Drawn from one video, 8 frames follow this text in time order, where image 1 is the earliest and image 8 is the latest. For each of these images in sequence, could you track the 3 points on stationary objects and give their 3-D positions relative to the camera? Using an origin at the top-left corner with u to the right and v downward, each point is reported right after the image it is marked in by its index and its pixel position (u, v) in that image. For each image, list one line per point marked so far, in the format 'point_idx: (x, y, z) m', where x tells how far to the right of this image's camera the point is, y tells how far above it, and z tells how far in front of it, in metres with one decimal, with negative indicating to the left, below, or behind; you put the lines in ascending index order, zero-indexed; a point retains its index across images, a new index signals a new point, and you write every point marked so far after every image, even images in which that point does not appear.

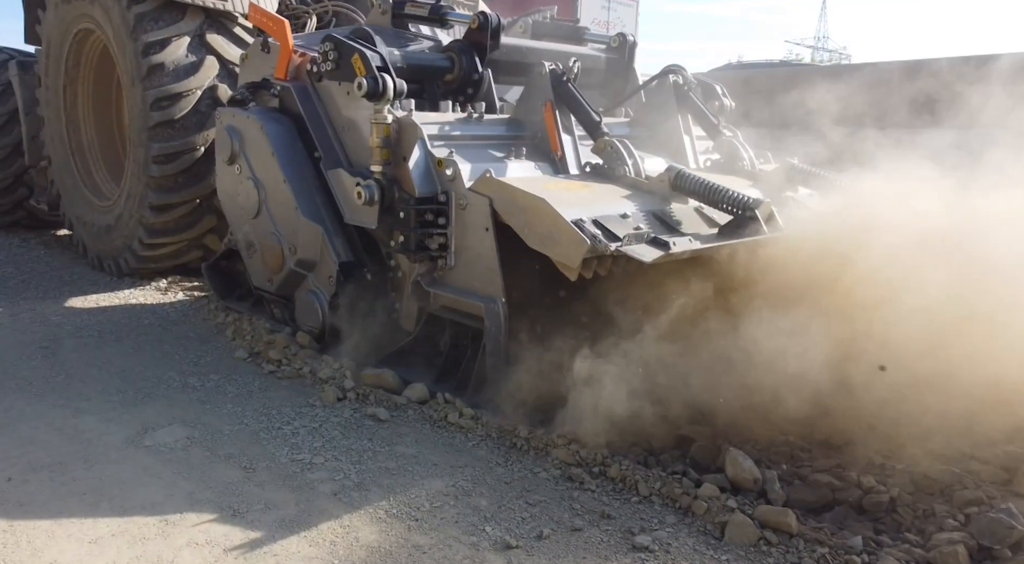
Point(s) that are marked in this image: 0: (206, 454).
0: (-0.7, -0.4, +2.0) m
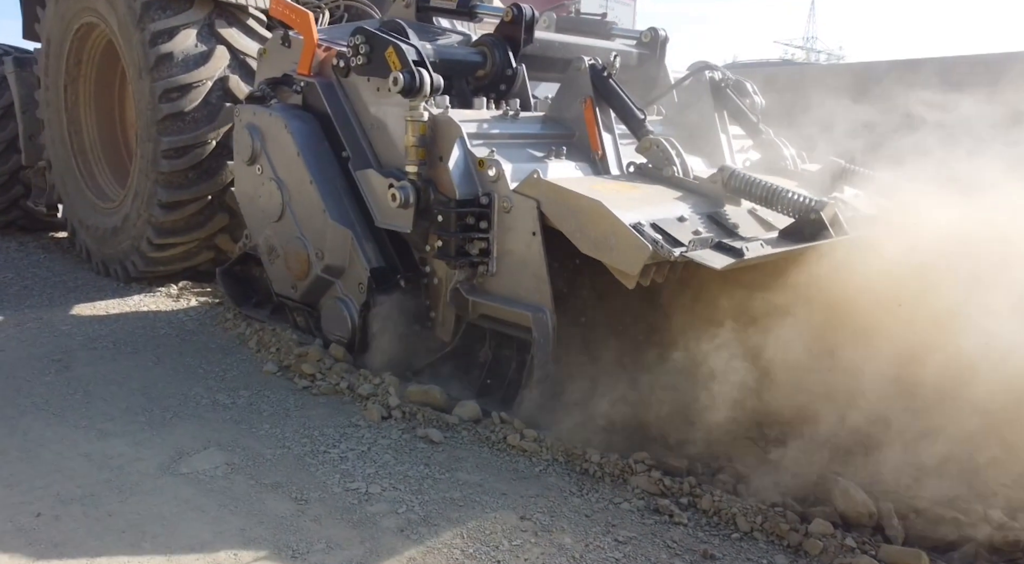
0: (-0.6, -0.4, +1.8) m
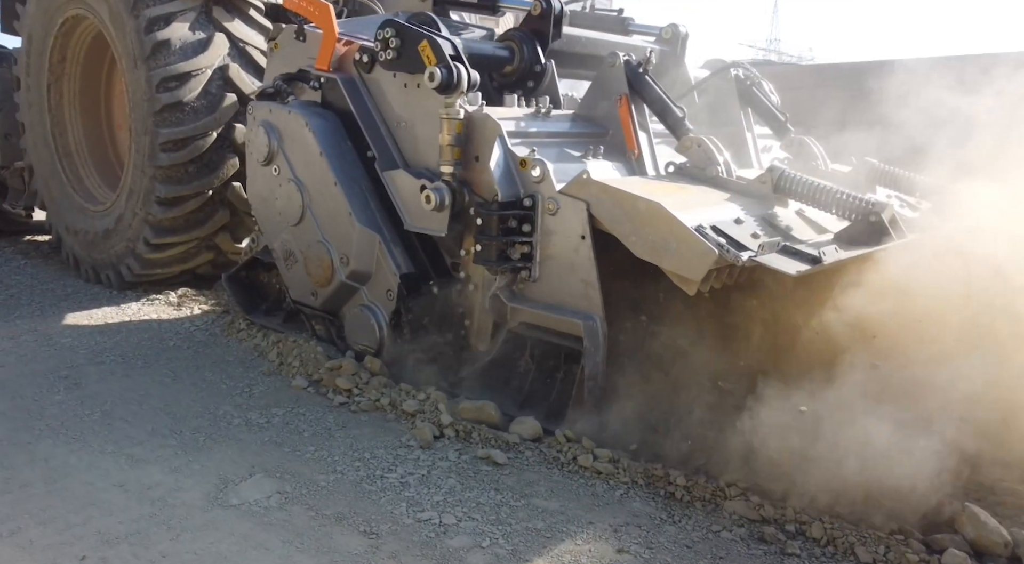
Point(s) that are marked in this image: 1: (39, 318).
0: (-0.4, -0.5, +1.7) m
1: (-2.0, -0.2, +3.5) m
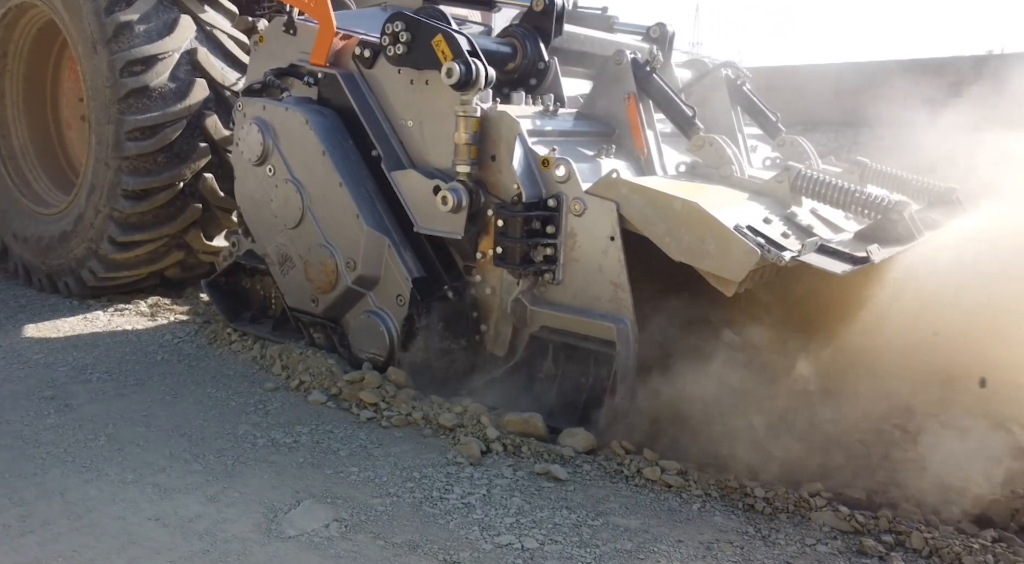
0: (-0.2, -0.5, +1.5) m
1: (-2.0, -0.2, +3.3) m
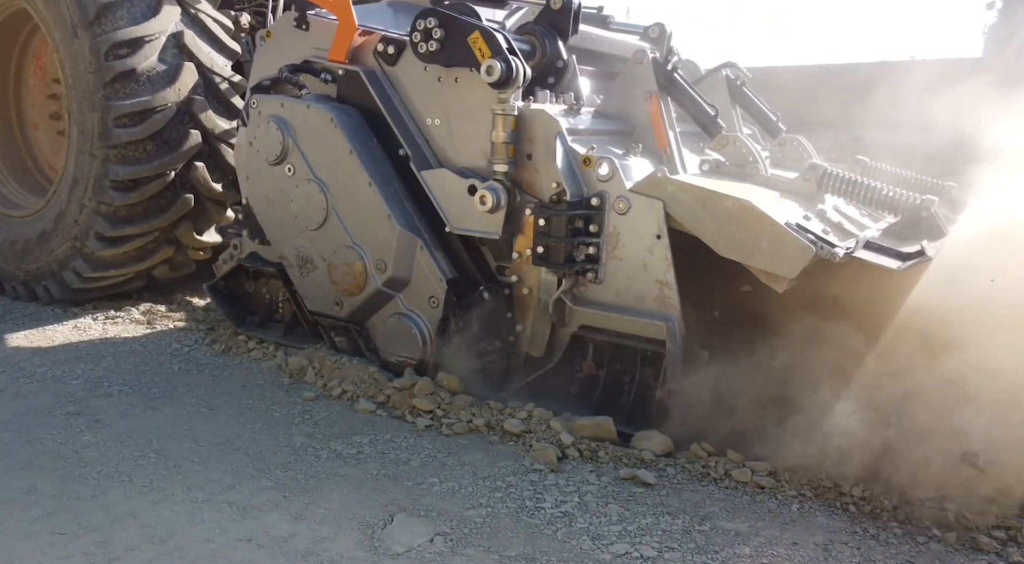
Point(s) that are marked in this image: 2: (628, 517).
0: (0.0, -0.5, +1.5) m
1: (-1.9, -0.2, +3.1) m
2: (+0.2, -0.5, +1.6) m
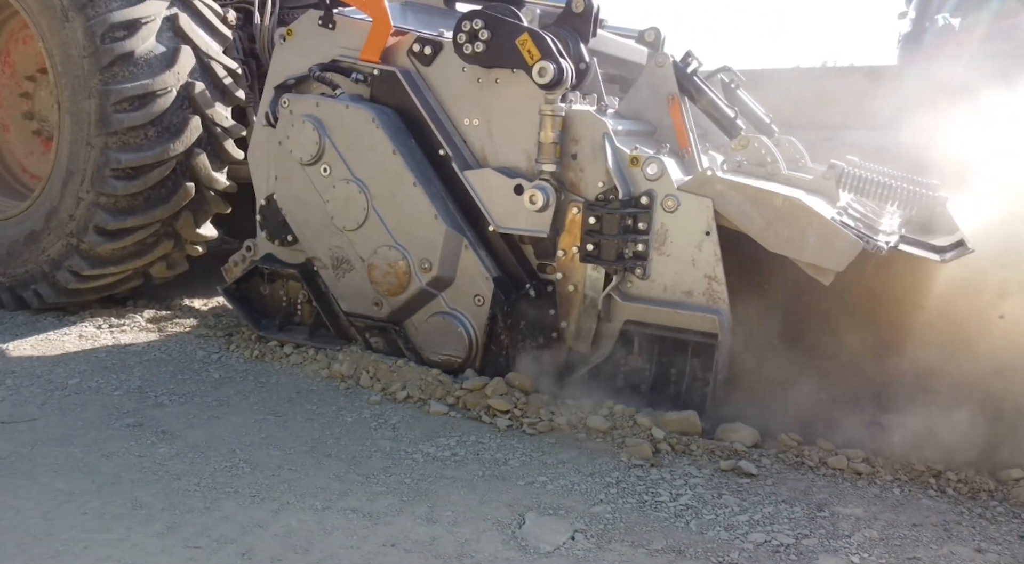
0: (+0.2, -0.5, +1.5) m
1: (-1.8, -0.2, +2.9) m
2: (+0.5, -0.4, +1.7) m
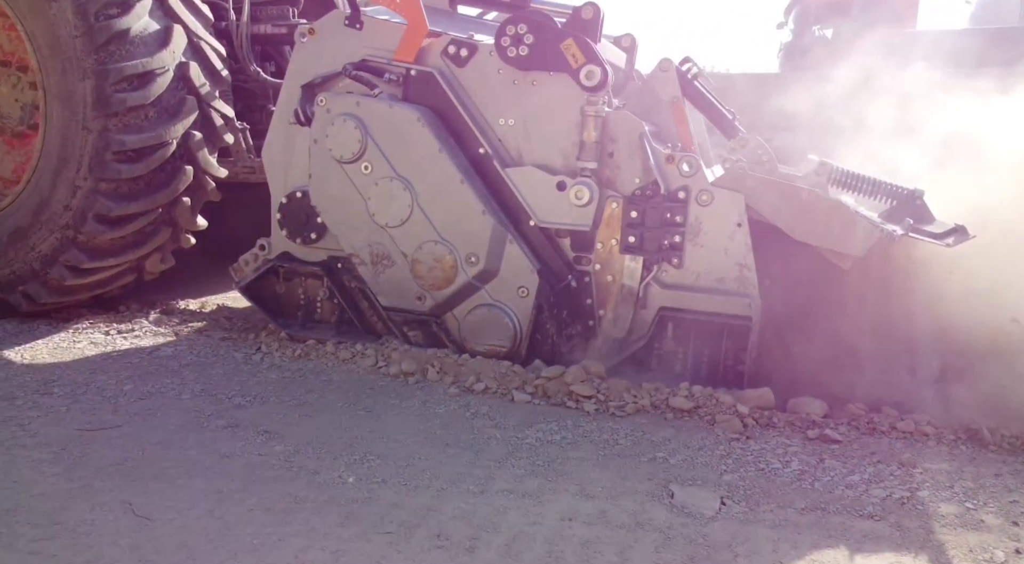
0: (+0.6, -0.4, +1.7) m
1: (-1.7, -0.3, +2.7) m
2: (+0.7, -0.4, +1.9) m
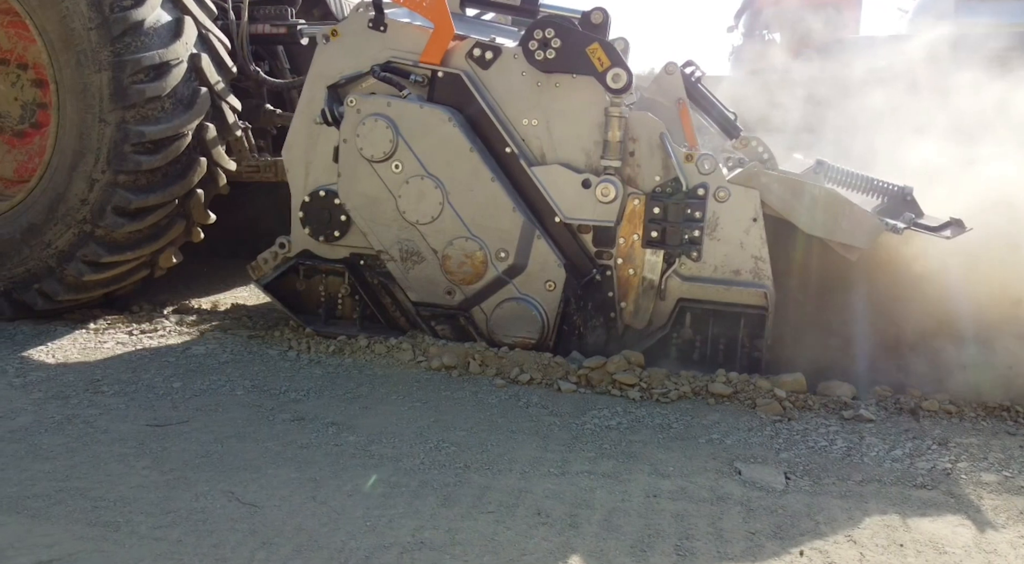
0: (+0.7, -0.4, +1.8) m
1: (-1.6, -0.3, +2.7) m
2: (+0.9, -0.4, +2.0) m
